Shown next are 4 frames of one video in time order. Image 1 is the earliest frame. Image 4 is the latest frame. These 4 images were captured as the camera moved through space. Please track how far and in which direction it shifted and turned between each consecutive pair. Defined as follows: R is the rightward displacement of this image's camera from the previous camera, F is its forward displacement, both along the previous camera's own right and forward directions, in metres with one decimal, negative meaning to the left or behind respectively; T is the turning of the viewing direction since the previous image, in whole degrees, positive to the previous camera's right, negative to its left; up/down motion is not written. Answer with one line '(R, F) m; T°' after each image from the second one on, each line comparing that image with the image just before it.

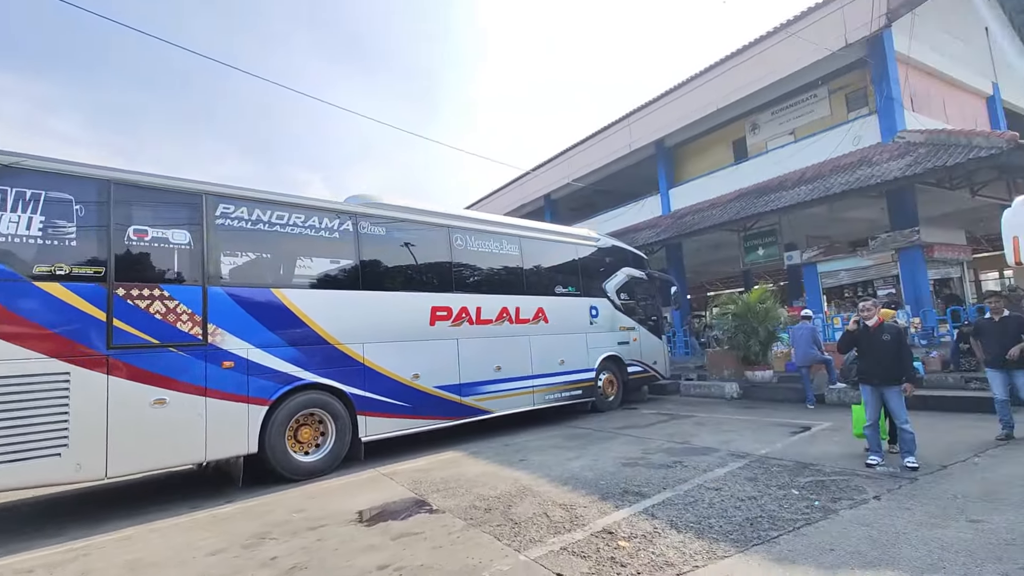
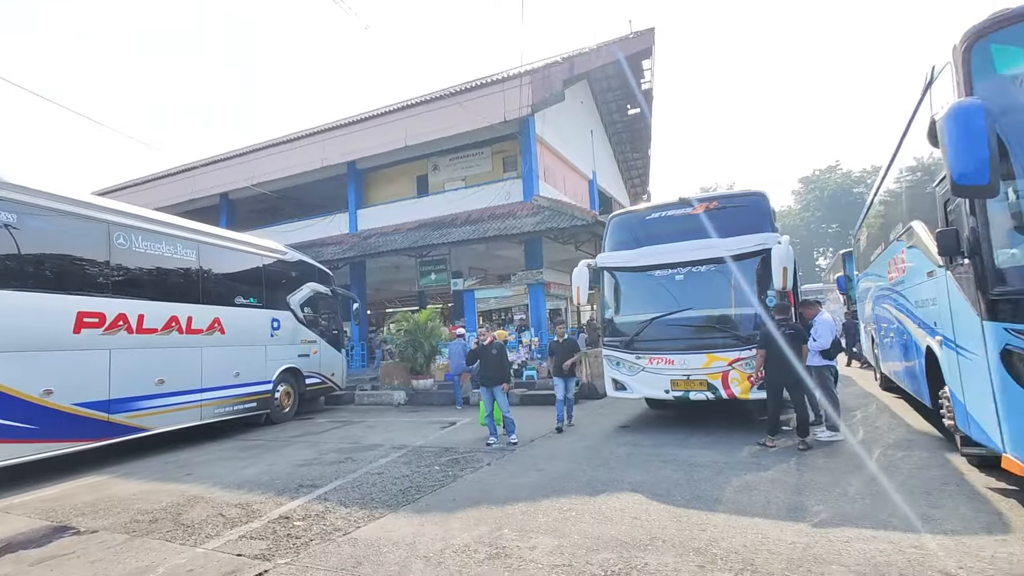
(-0.3, -1.0) m; +33°
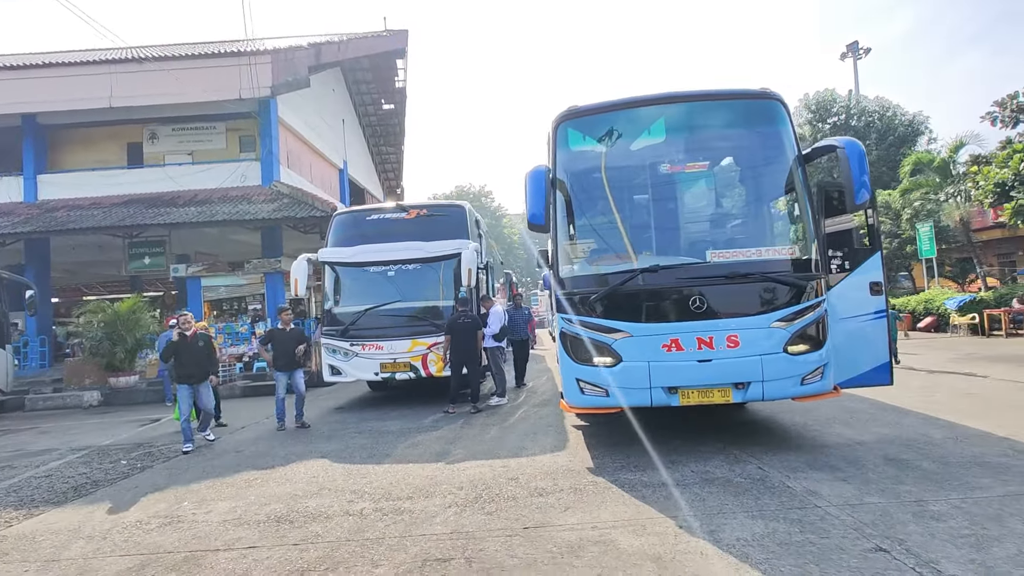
(+0.5, -1.1) m; +25°
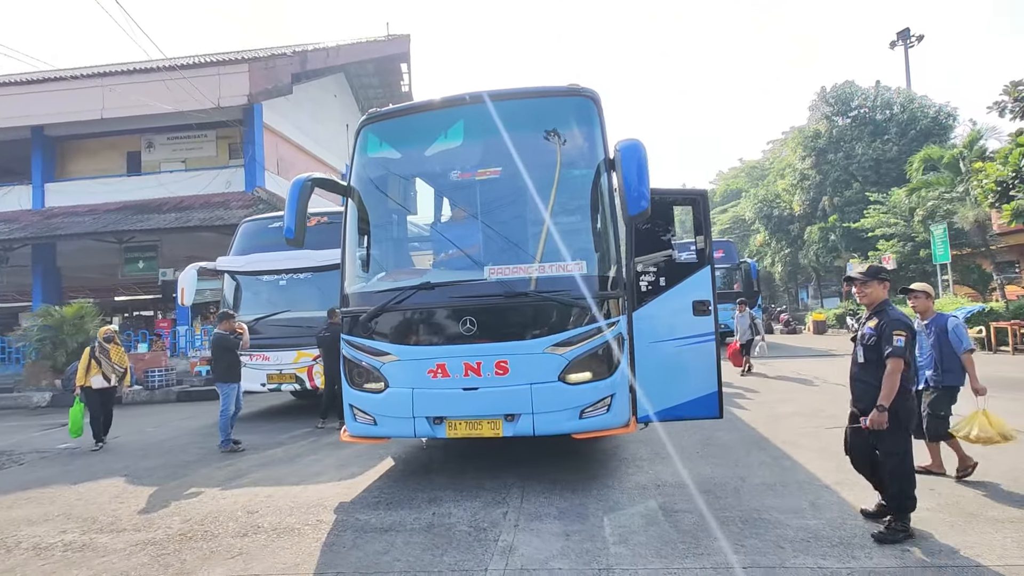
(+2.6, +0.5) m; -5°
